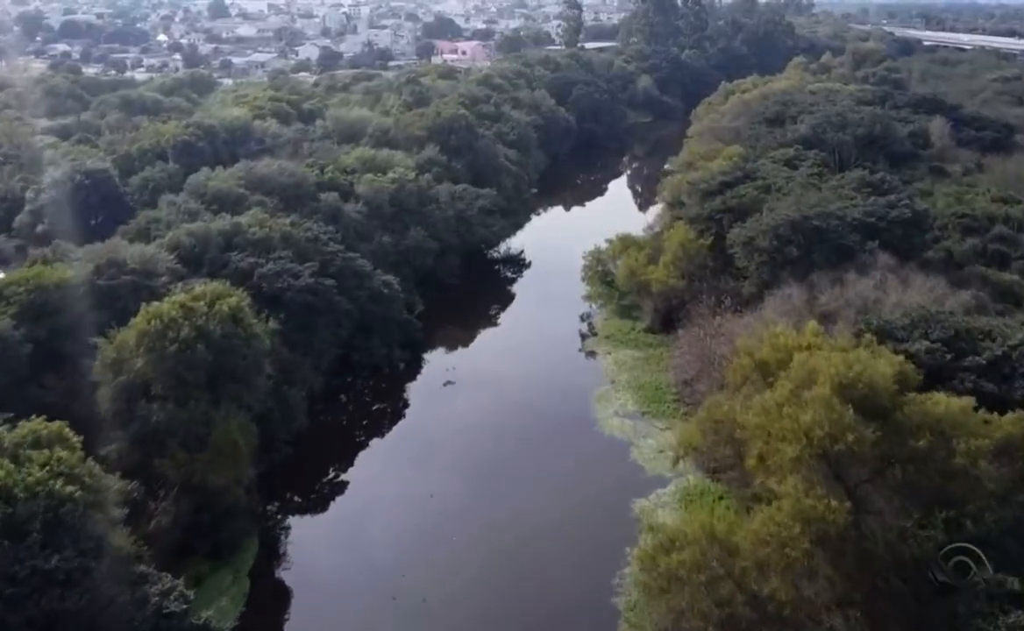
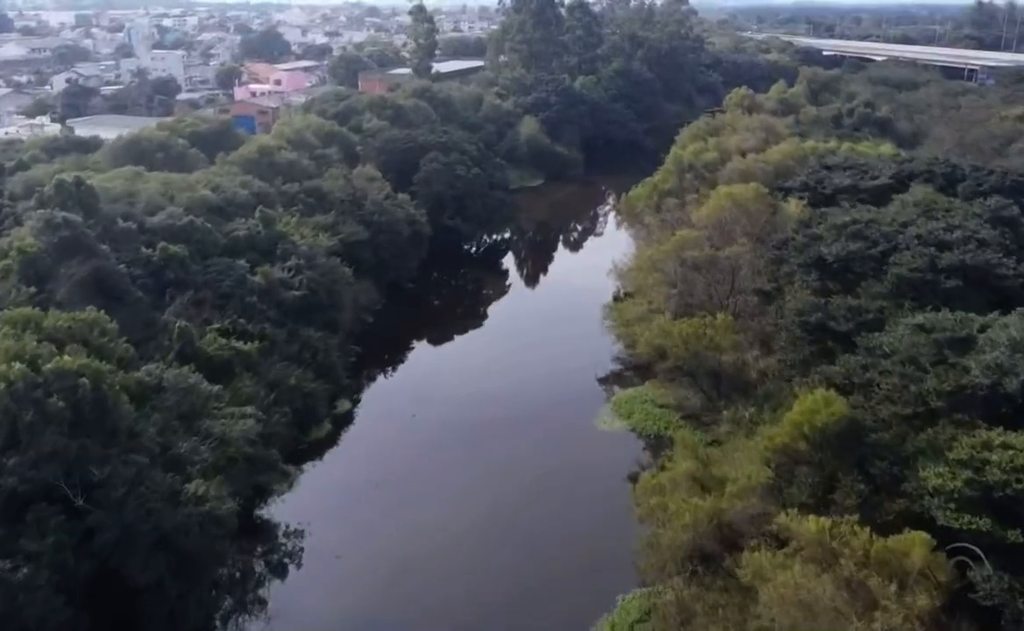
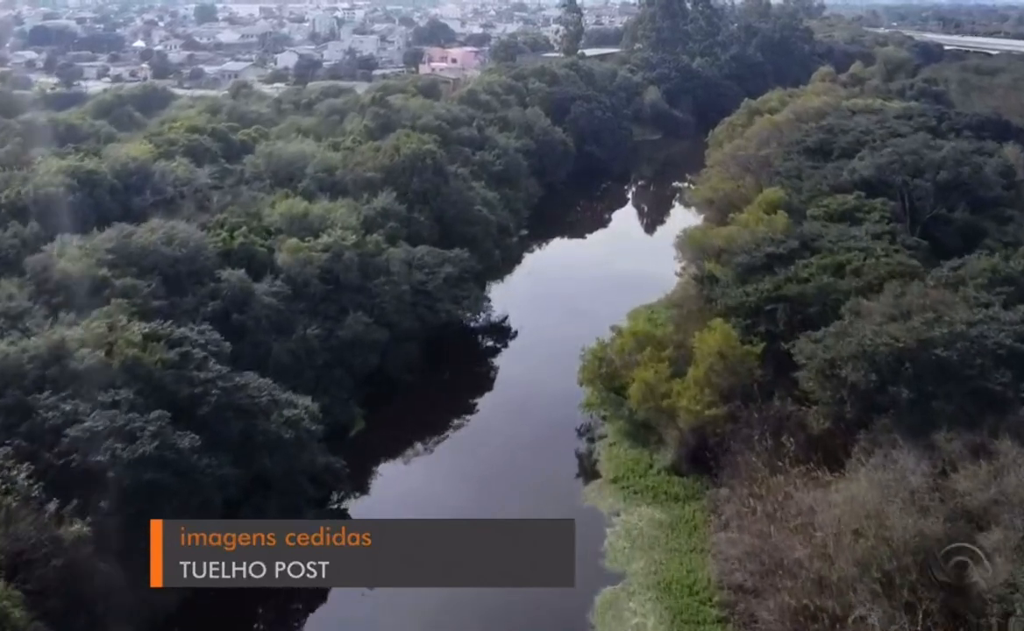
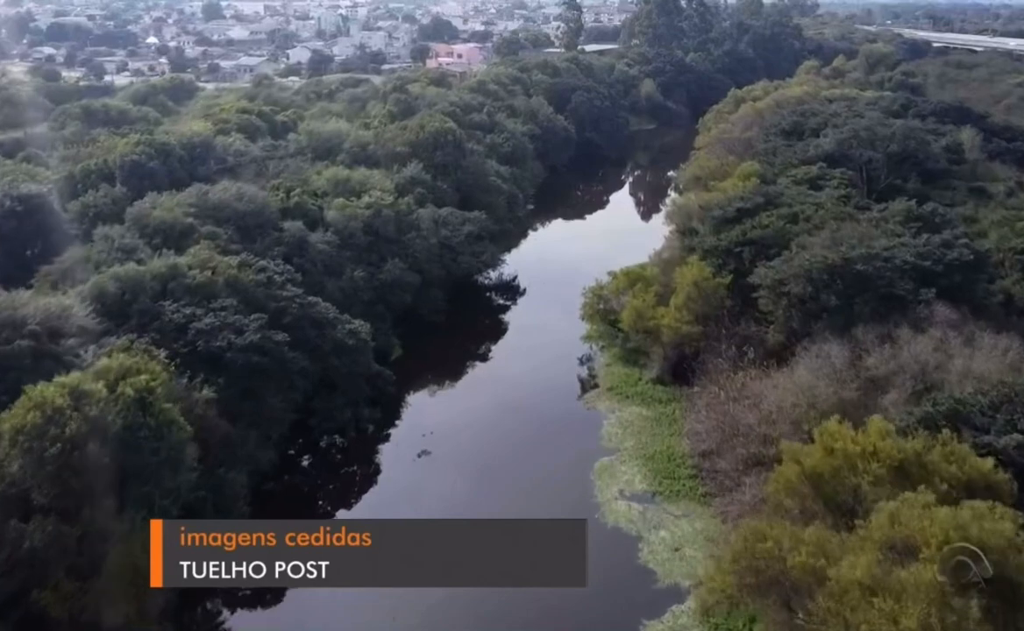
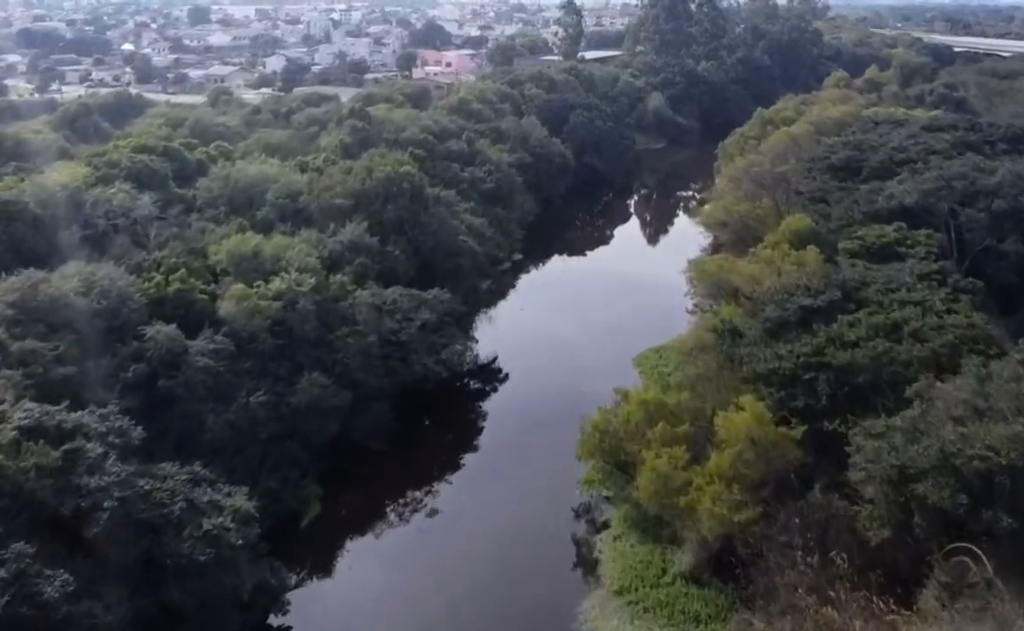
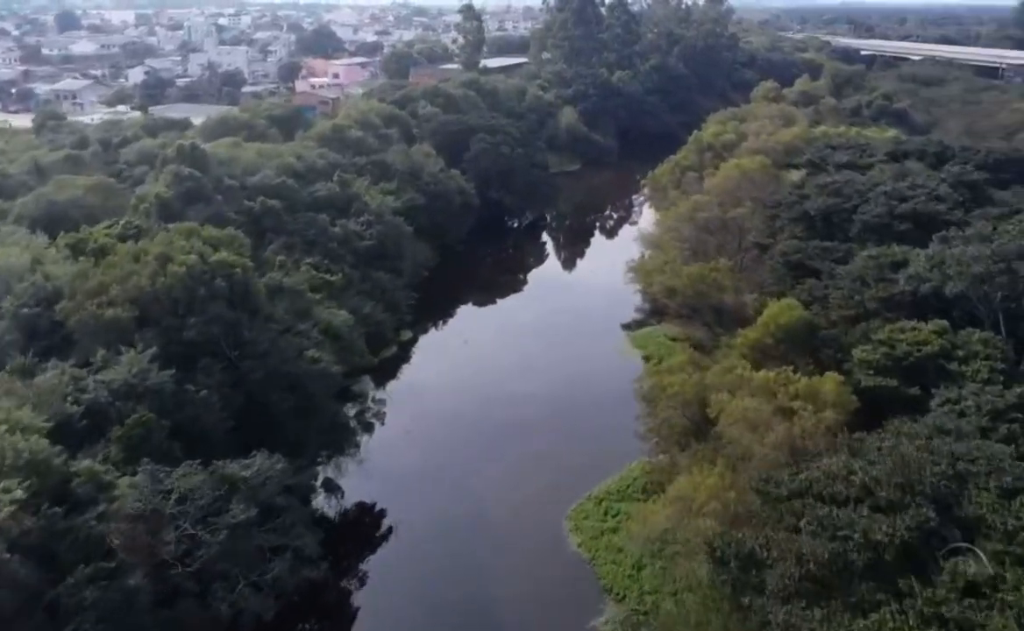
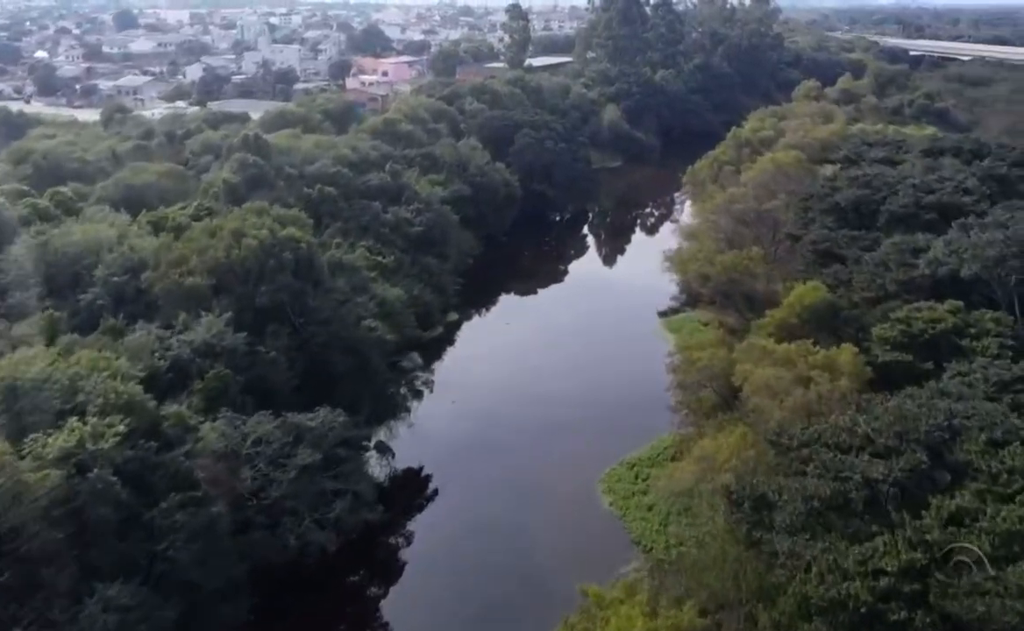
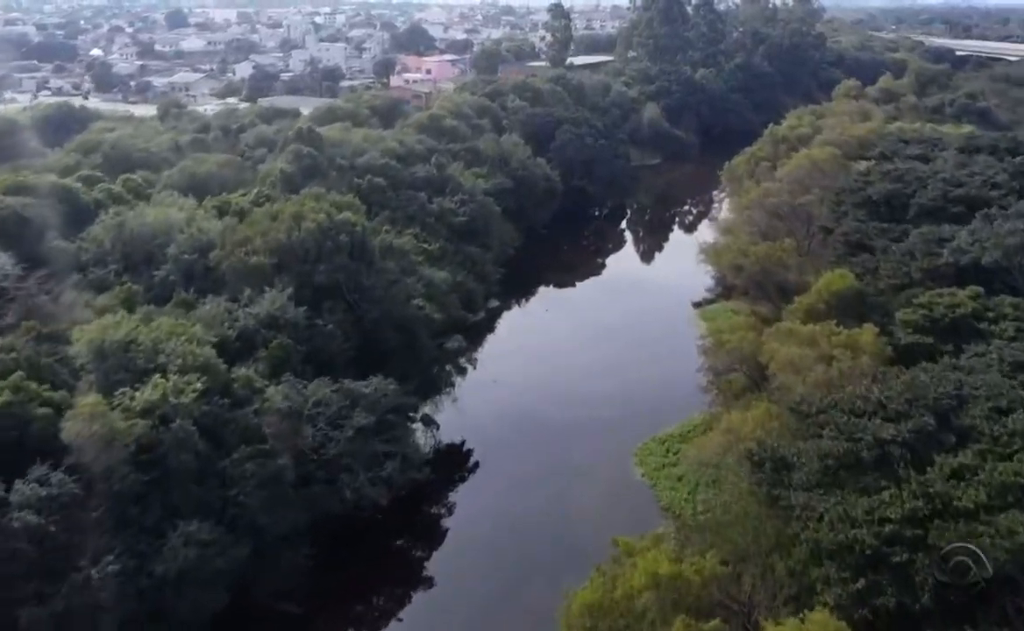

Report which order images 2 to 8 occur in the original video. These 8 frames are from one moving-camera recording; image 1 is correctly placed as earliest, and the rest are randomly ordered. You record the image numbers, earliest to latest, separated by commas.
4, 3, 5, 8, 7, 6, 2
